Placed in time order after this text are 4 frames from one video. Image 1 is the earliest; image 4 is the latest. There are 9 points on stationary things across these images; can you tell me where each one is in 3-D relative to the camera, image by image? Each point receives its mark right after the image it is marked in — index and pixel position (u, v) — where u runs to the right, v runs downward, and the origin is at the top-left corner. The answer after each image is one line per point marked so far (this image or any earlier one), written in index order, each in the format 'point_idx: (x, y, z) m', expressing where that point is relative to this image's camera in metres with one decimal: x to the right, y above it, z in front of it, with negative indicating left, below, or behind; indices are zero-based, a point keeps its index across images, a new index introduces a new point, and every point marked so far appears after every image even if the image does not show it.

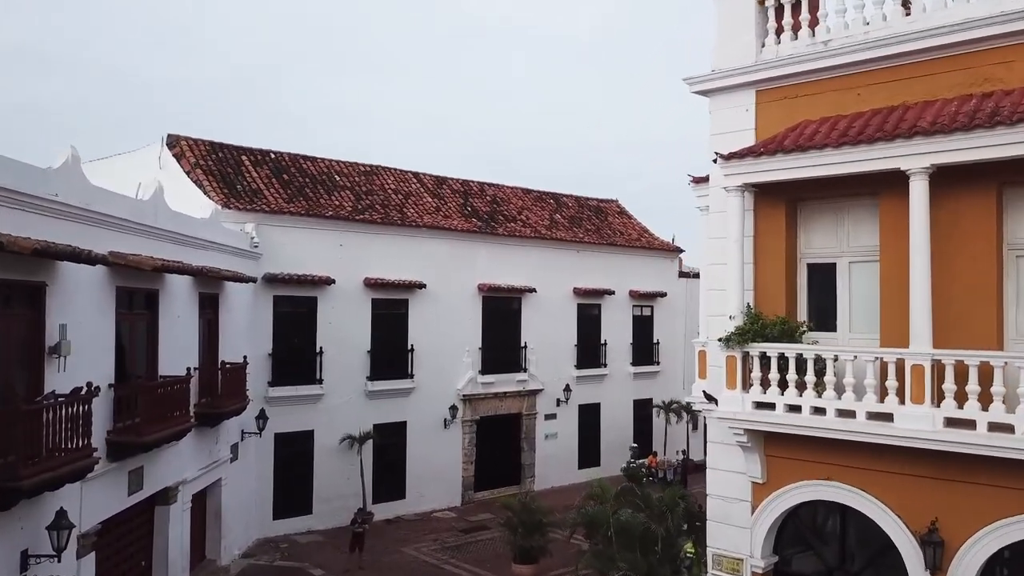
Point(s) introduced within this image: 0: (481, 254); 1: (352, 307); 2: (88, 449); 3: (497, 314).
0: (-0.8, +0.8, +18.6) m
1: (-3.6, -0.4, +16.6) m
2: (-4.6, -1.8, +8.1) m
3: (-0.4, -0.7, +18.9) m
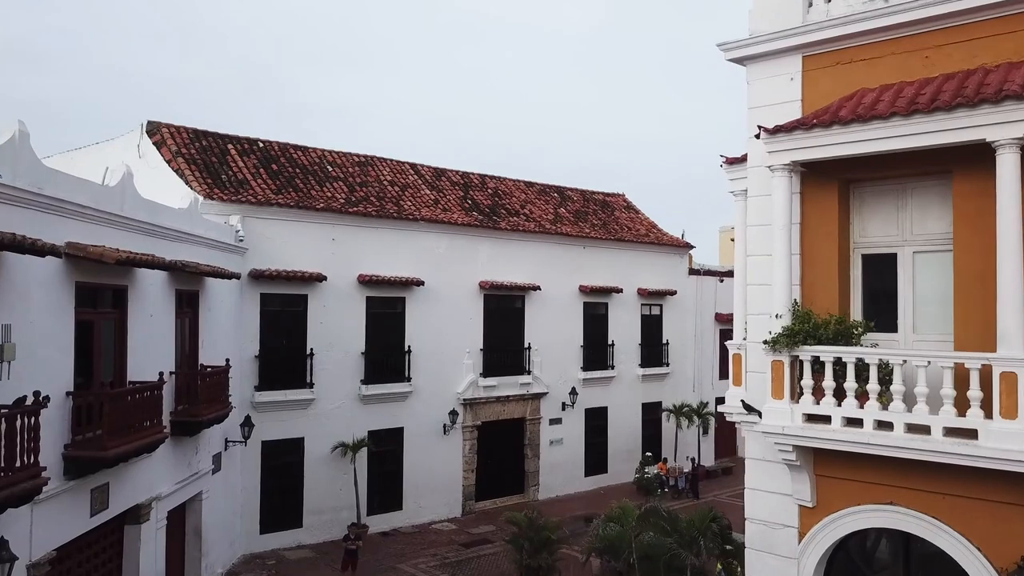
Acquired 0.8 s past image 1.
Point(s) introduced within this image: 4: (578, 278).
0: (-0.7, +0.9, +17.6) m
1: (-3.5, -0.4, +15.6) m
2: (-4.5, -1.7, +7.1) m
3: (-0.3, -0.6, +17.9) m
4: (+1.7, +0.3, +19.2) m
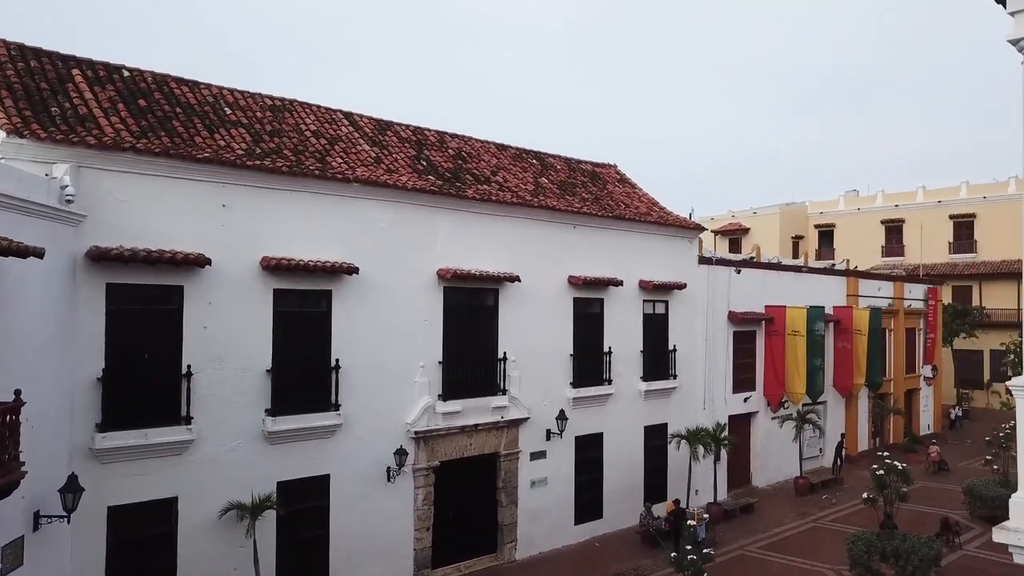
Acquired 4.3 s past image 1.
0: (-1.2, +1.1, +12.9) m
1: (-3.9, -0.2, +10.7) m
2: (-4.4, -1.6, +2.2) m
3: (-0.9, -0.4, +13.3) m
4: (+1.1, +0.4, +14.7) m
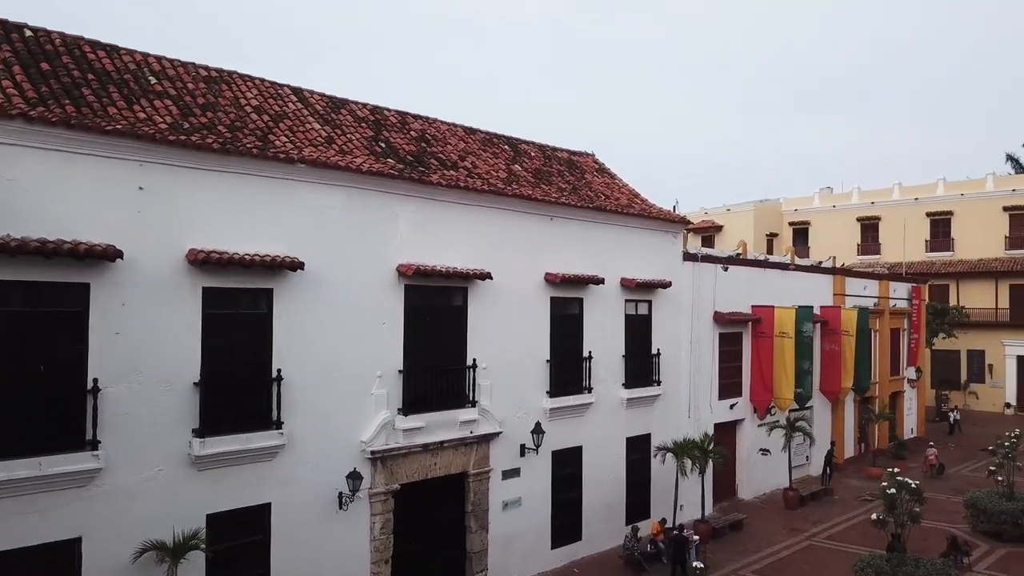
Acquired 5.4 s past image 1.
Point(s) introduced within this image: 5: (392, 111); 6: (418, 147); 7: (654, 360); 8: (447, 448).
0: (-1.7, +1.1, +11.4) m
1: (-4.3, -0.2, +9.1) m
2: (-4.4, -1.6, +0.5) m
3: (-1.3, -0.4, +11.7) m
4: (+0.5, +0.5, +13.2) m
5: (-2.2, +3.3, +13.9) m
6: (-1.6, +2.4, +12.9) m
7: (+2.9, -1.5, +15.2) m
8: (-1.0, -2.5, +11.7) m
